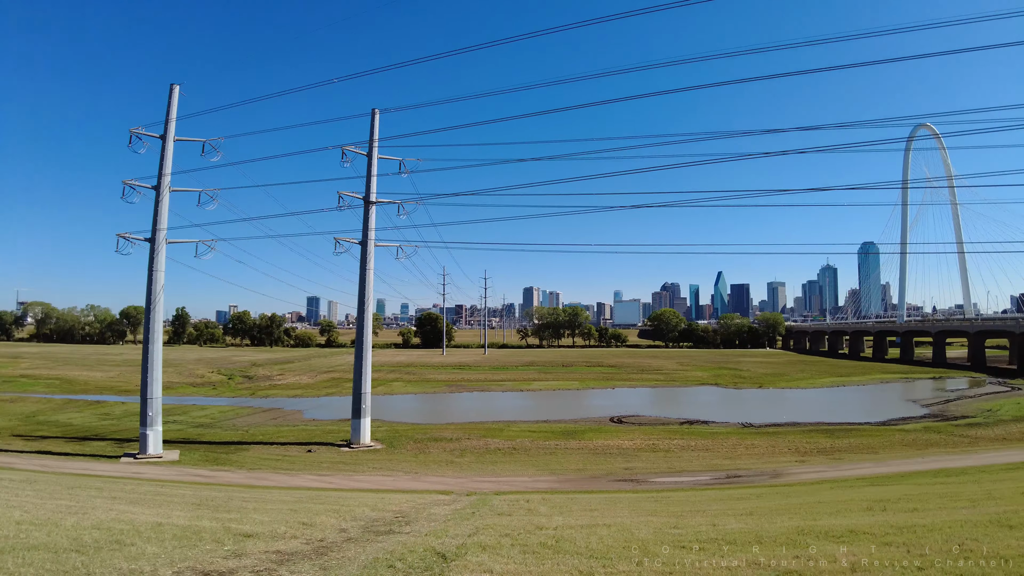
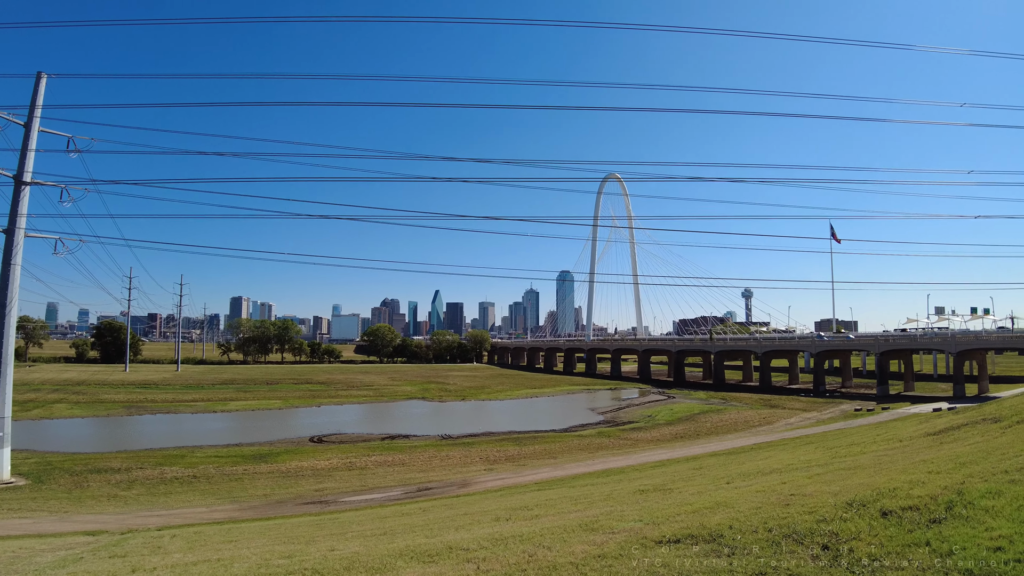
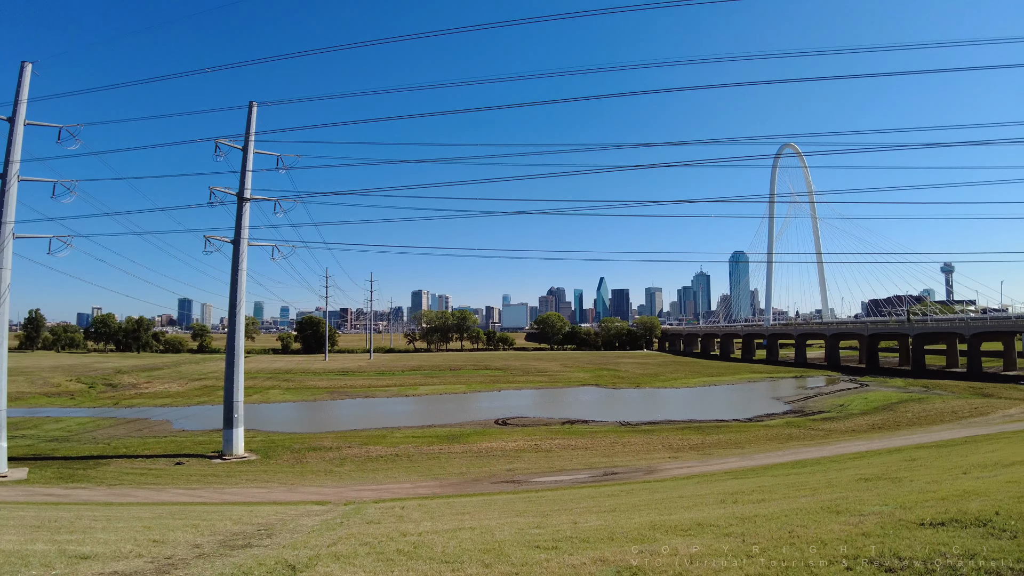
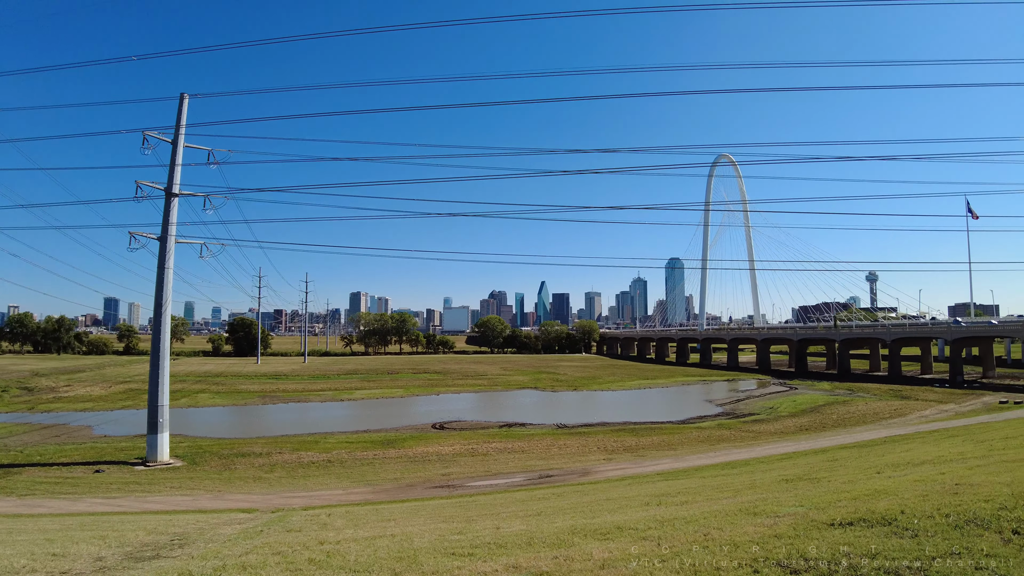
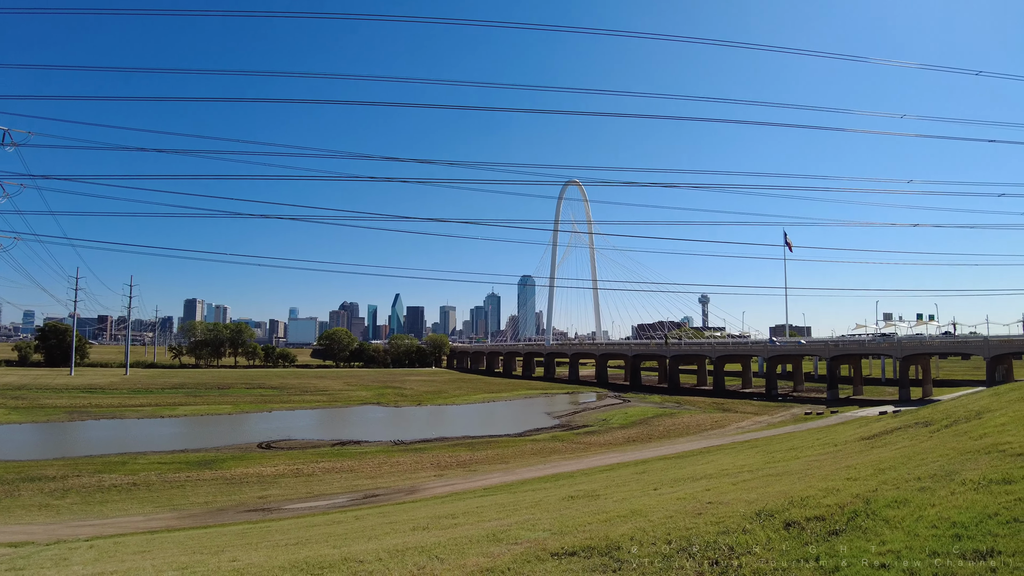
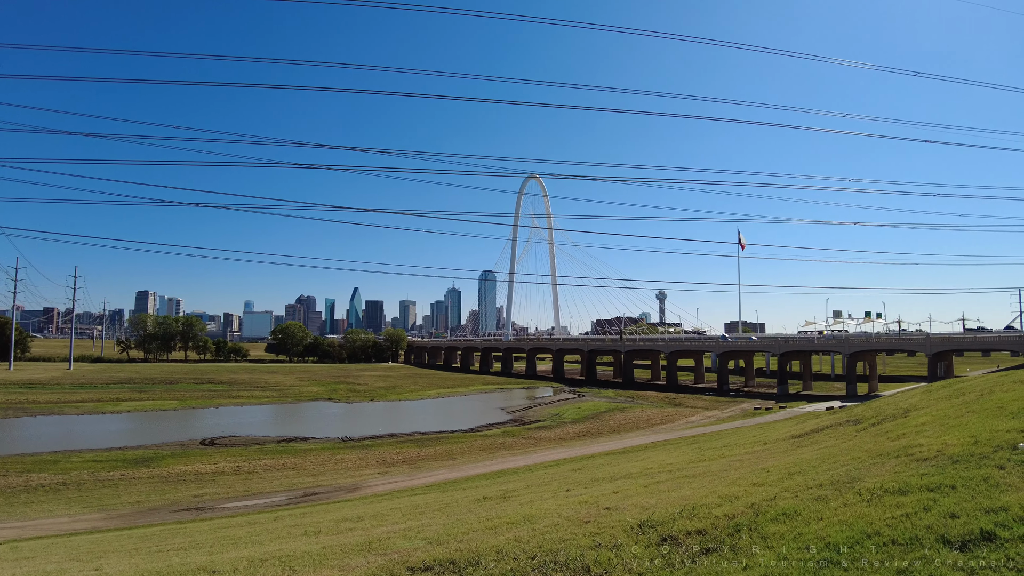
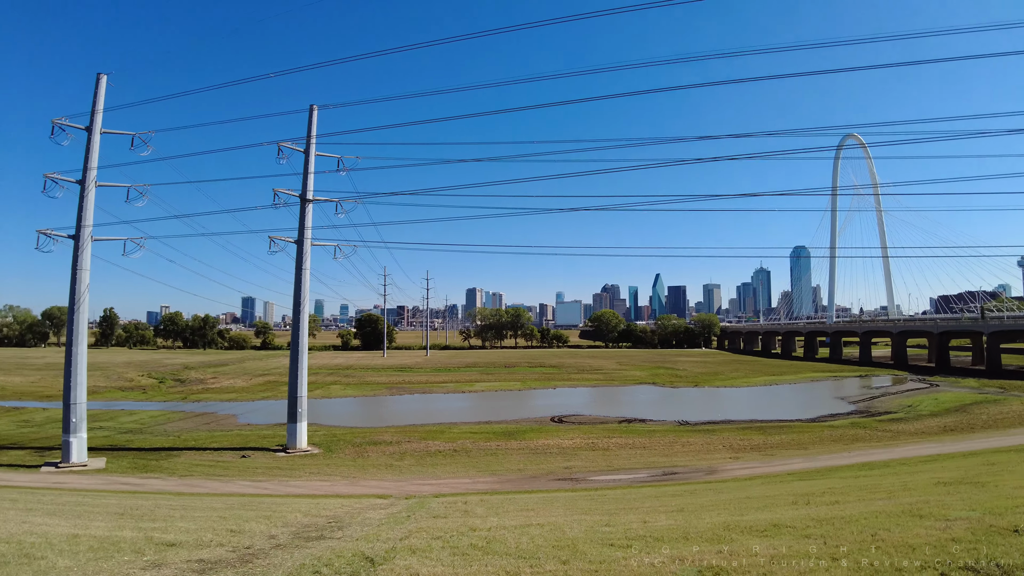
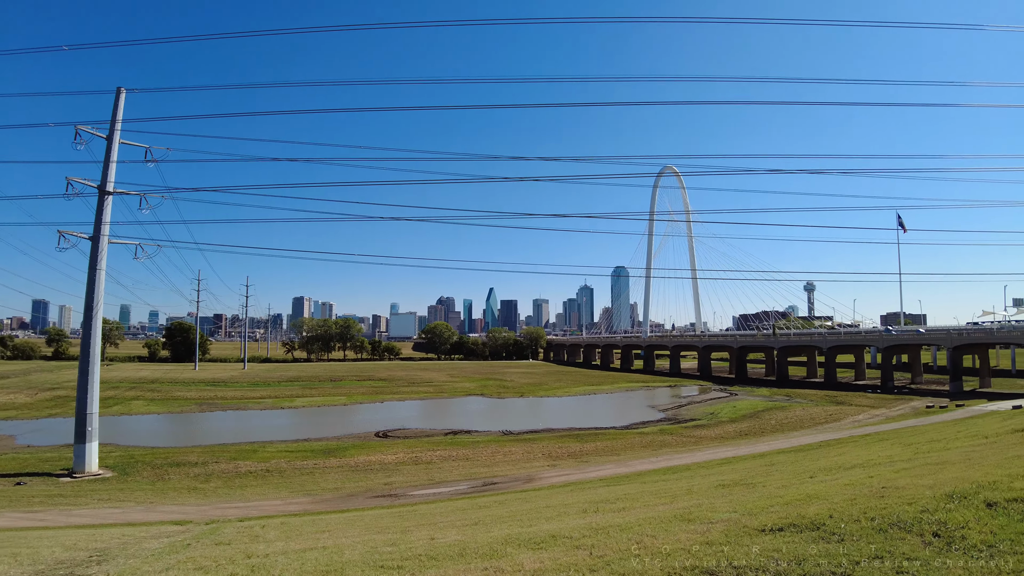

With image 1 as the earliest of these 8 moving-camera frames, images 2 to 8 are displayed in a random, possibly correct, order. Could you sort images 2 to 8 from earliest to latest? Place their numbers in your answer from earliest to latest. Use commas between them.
7, 3, 4, 8, 2, 5, 6
